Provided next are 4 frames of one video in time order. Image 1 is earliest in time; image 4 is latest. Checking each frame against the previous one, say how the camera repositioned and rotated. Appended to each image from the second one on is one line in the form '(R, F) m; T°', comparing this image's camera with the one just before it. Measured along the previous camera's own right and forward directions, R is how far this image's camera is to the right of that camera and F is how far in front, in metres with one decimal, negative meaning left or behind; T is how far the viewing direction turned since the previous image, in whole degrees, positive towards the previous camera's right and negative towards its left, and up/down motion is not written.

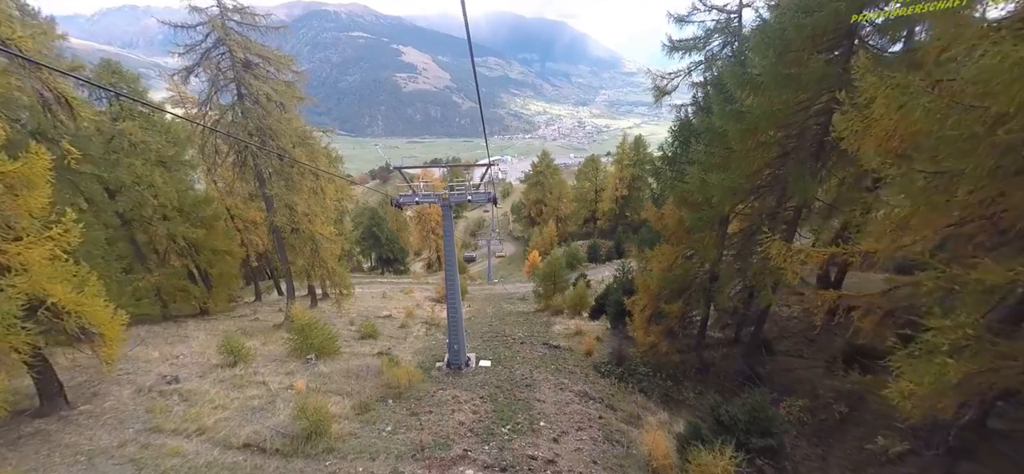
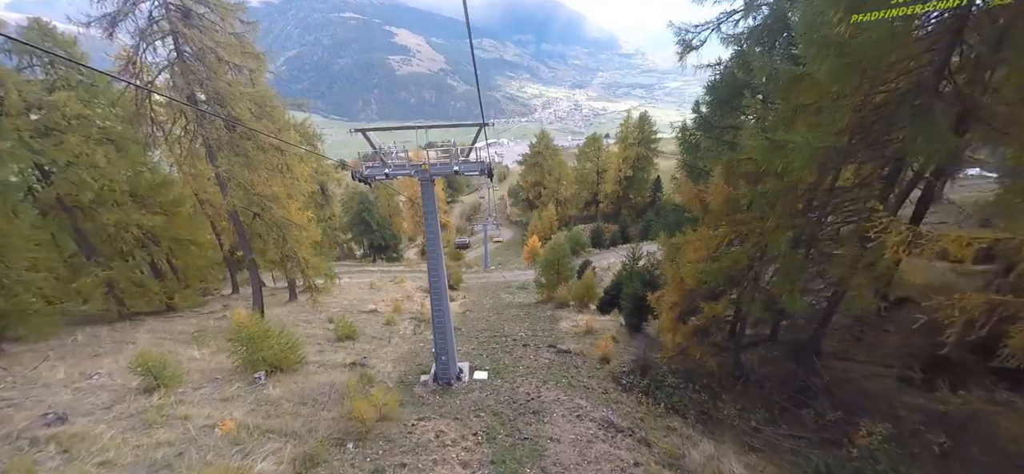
(-0.1, +2.3) m; 0°
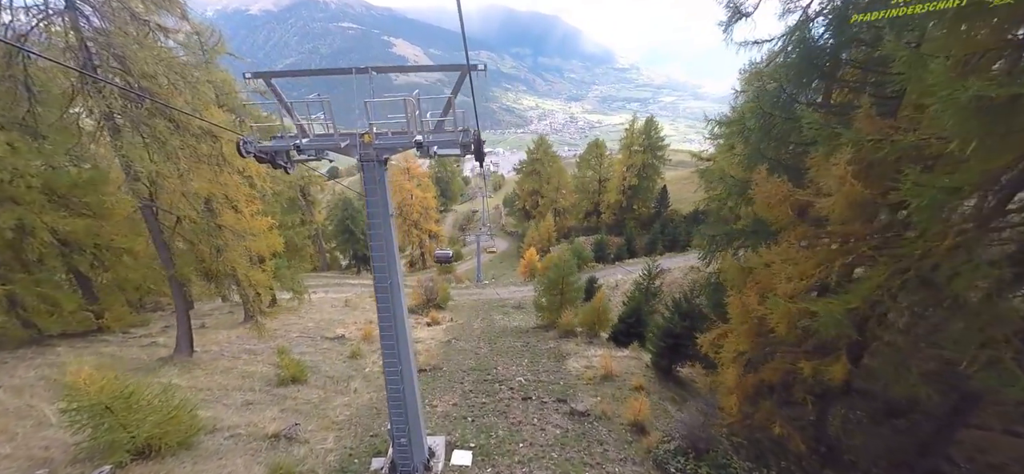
(-0.1, +3.0) m; +1°
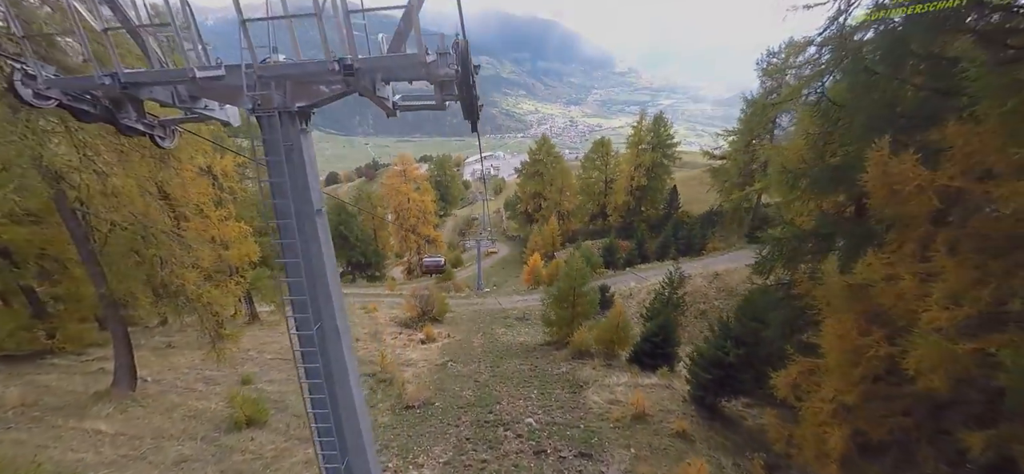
(-0.1, +2.0) m; 0°
